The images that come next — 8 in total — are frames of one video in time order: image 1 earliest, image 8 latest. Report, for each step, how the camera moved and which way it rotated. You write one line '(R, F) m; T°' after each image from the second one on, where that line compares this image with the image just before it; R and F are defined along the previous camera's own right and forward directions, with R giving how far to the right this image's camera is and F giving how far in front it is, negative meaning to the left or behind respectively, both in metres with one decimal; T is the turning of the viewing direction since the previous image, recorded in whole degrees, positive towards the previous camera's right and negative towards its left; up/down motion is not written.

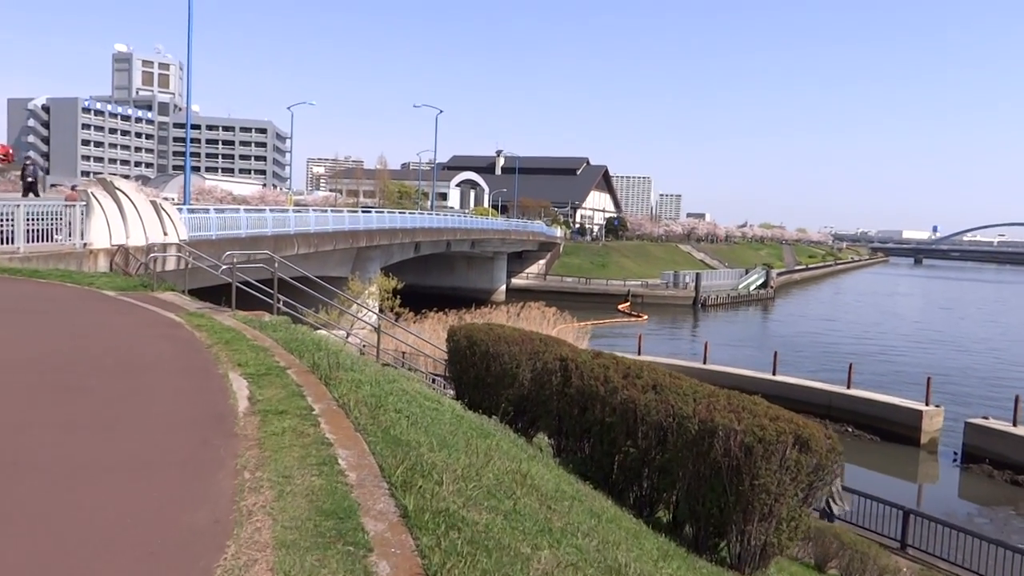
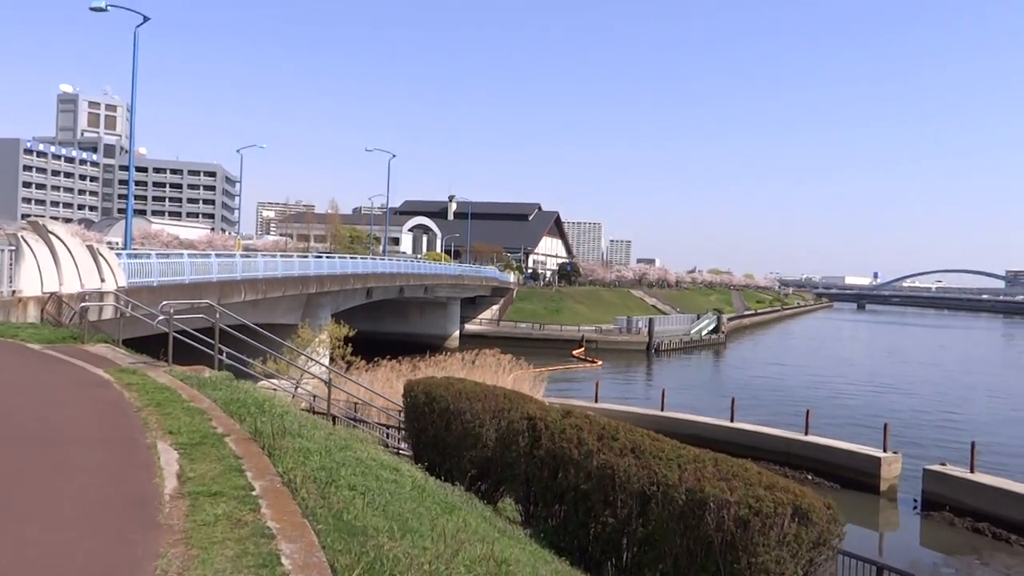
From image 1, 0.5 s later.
(-0.1, +0.4) m; +3°
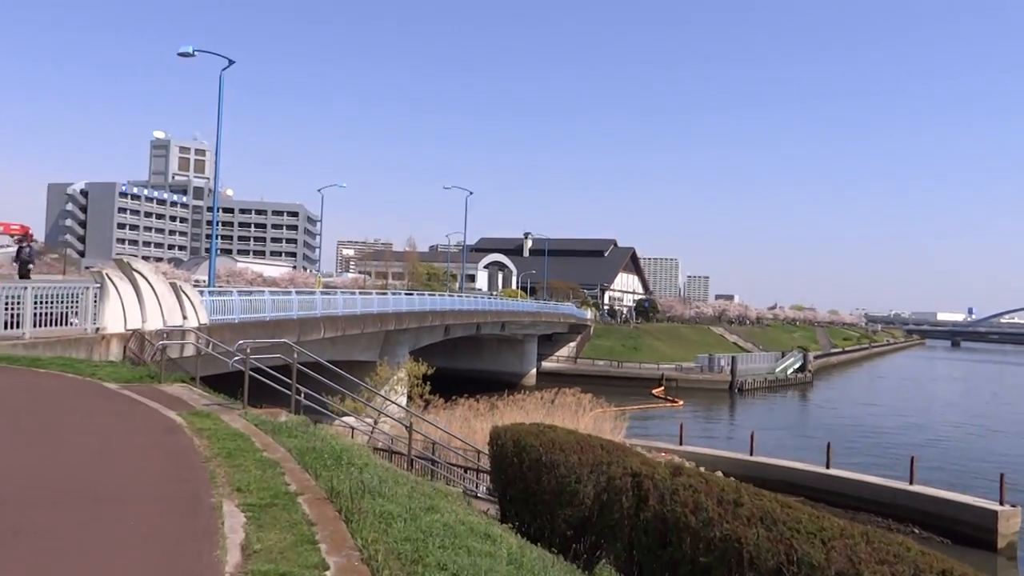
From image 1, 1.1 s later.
(-0.2, +0.6) m; -5°
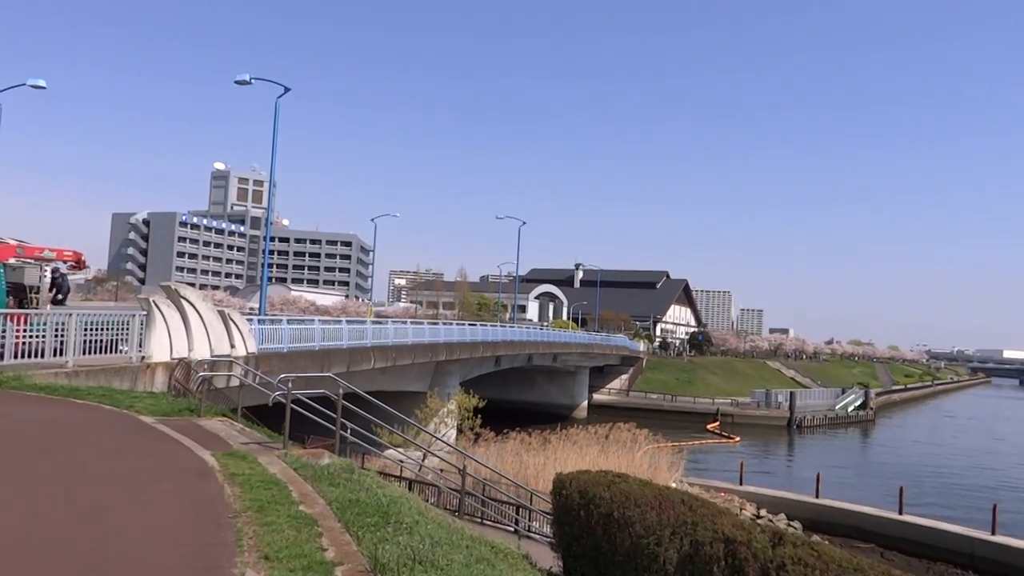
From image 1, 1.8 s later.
(-0.1, +0.6) m; -3°
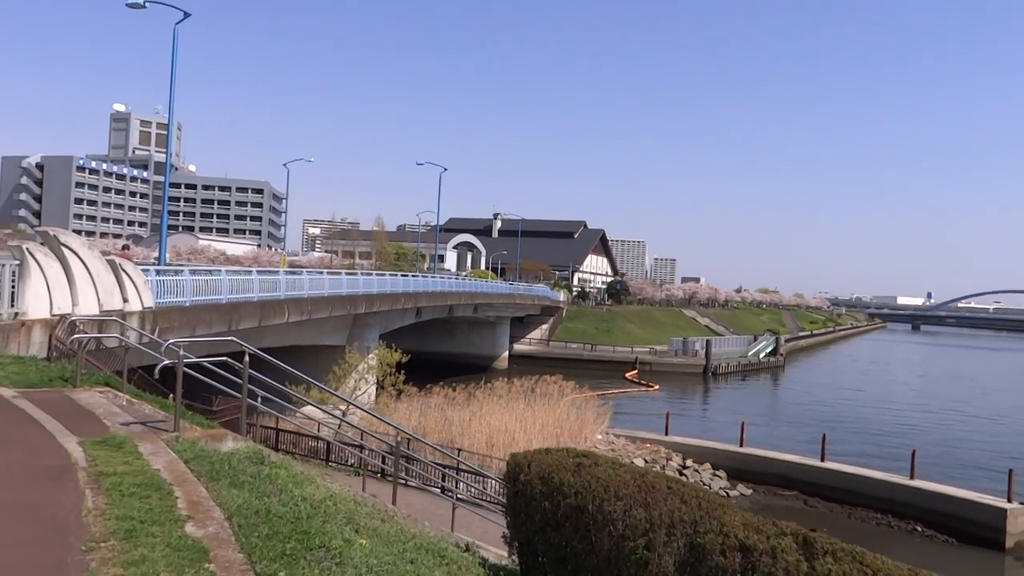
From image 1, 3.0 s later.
(-0.2, +1.1) m; +6°
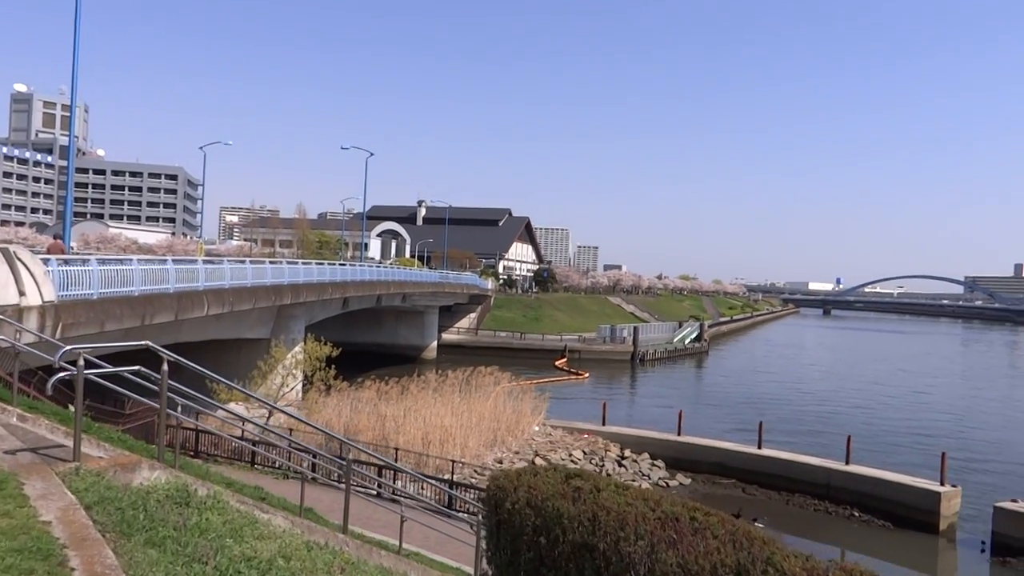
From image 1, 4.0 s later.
(-0.3, +0.8) m; +5°
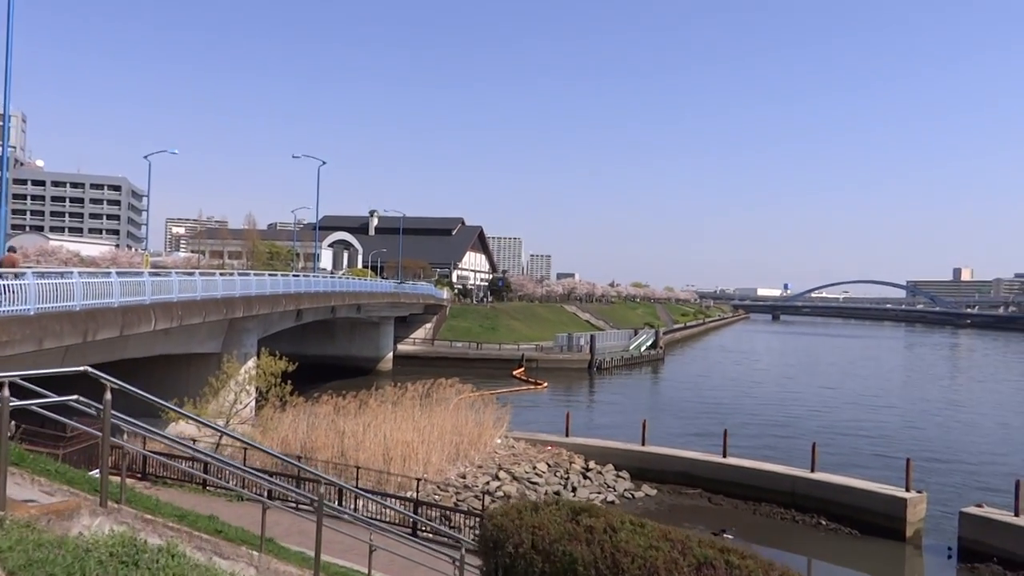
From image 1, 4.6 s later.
(-0.2, +0.5) m; +3°
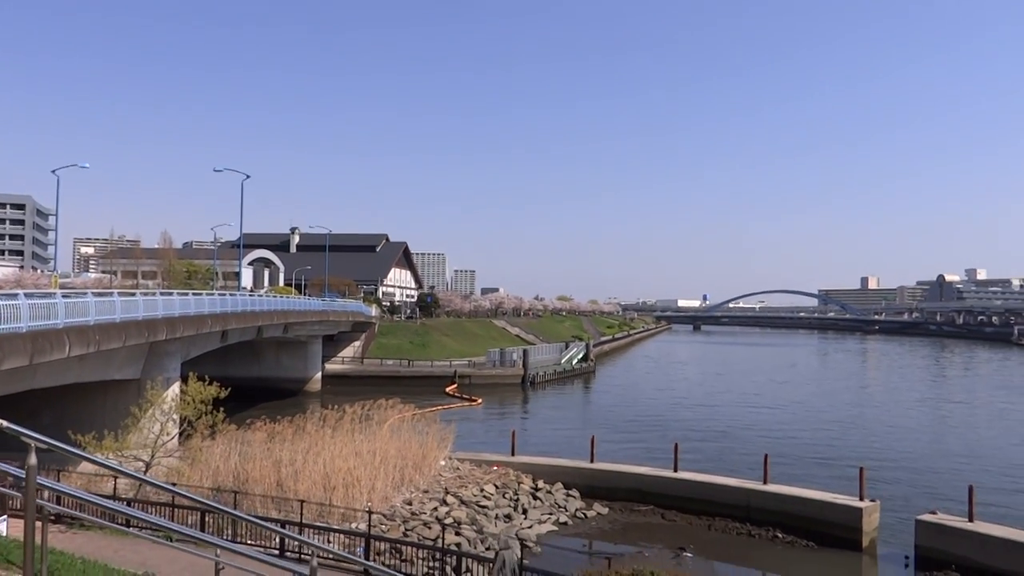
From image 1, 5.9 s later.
(-0.5, +0.9) m; +5°
